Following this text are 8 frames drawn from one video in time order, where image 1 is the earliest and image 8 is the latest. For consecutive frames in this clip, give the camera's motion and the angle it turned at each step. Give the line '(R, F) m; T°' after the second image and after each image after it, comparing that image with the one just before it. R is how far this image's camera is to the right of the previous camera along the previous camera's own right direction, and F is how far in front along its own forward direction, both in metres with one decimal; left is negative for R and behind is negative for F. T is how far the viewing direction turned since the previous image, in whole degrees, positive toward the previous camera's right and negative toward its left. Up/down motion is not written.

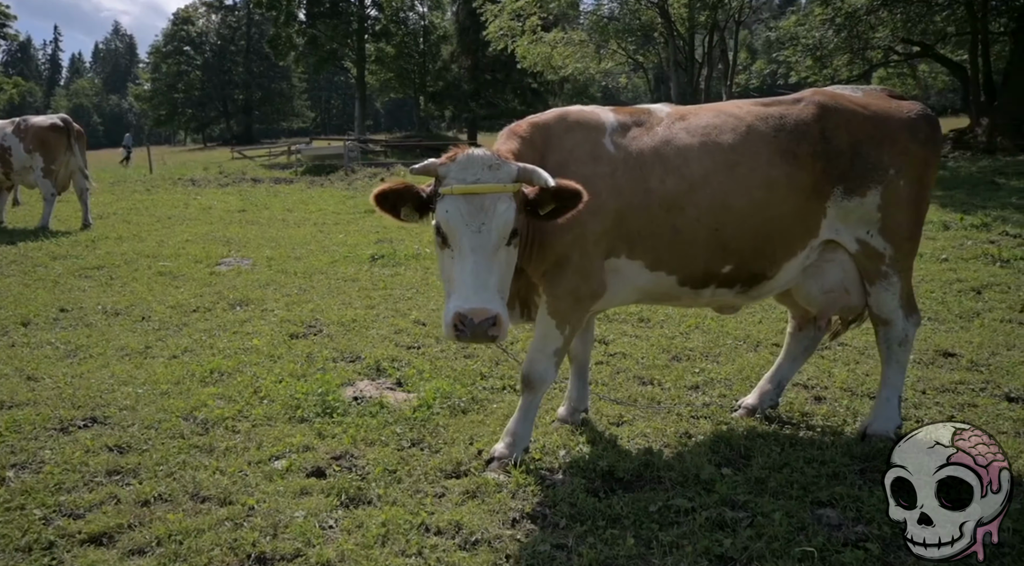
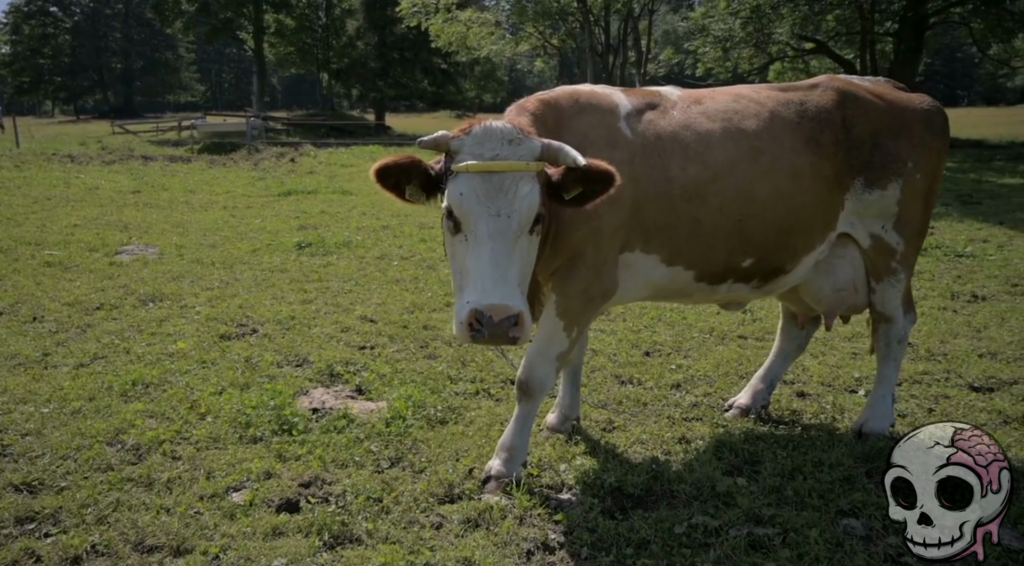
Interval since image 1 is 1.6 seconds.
(-0.7, +0.7) m; +9°
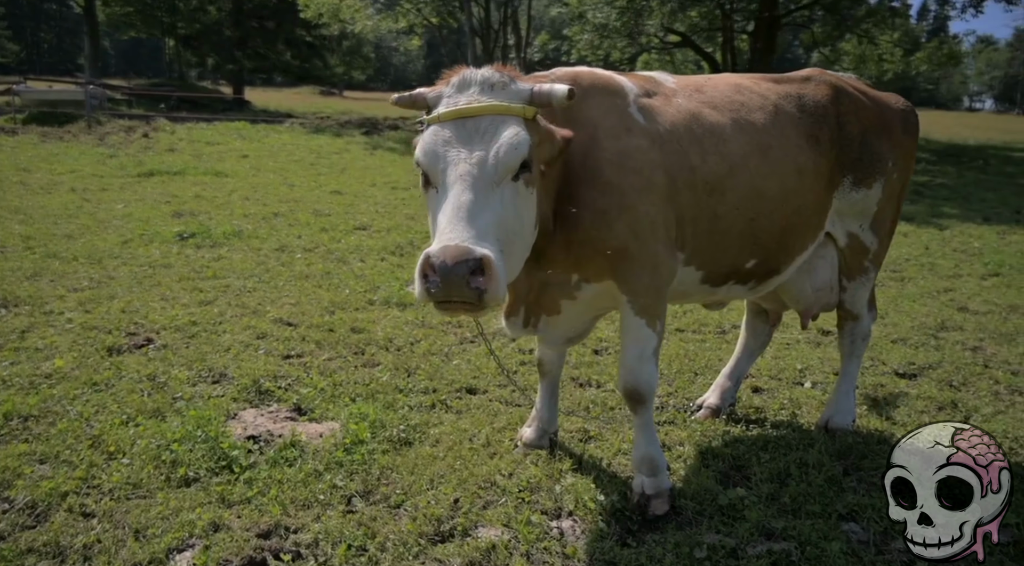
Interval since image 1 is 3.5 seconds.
(-0.9, +0.7) m; +12°
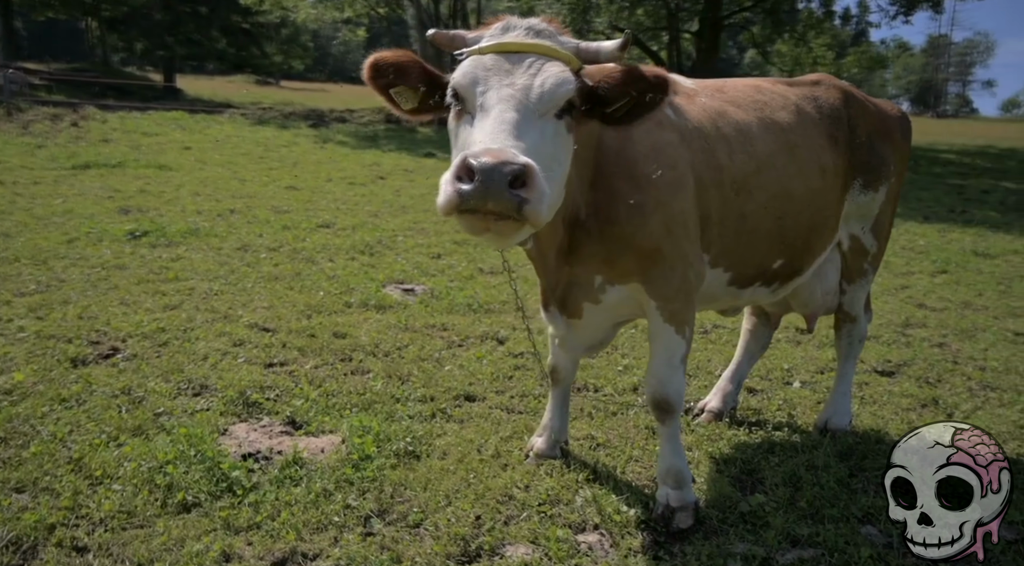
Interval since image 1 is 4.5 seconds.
(-0.6, +0.3) m; +6°
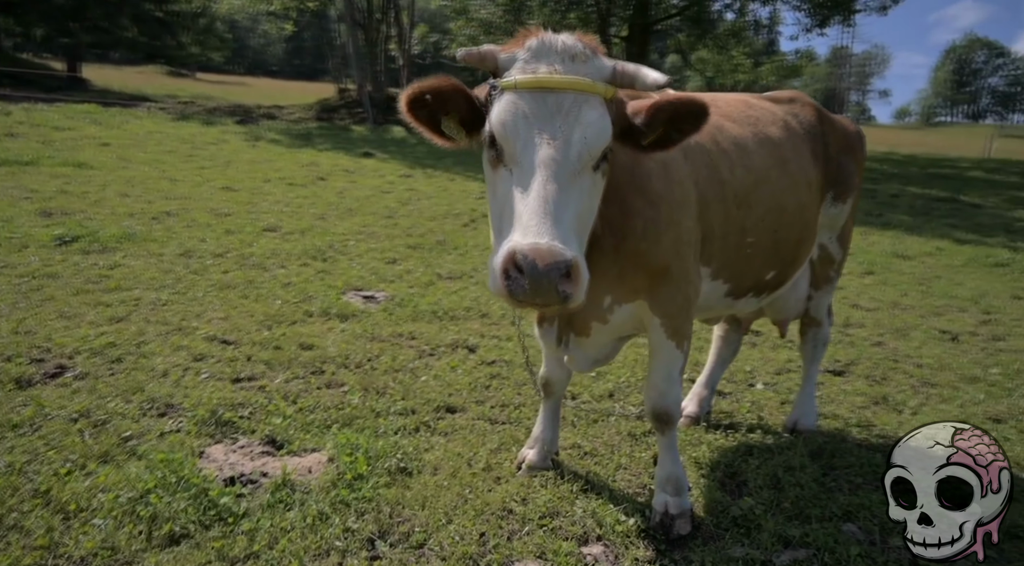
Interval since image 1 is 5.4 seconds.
(-0.5, +0.2) m; +7°
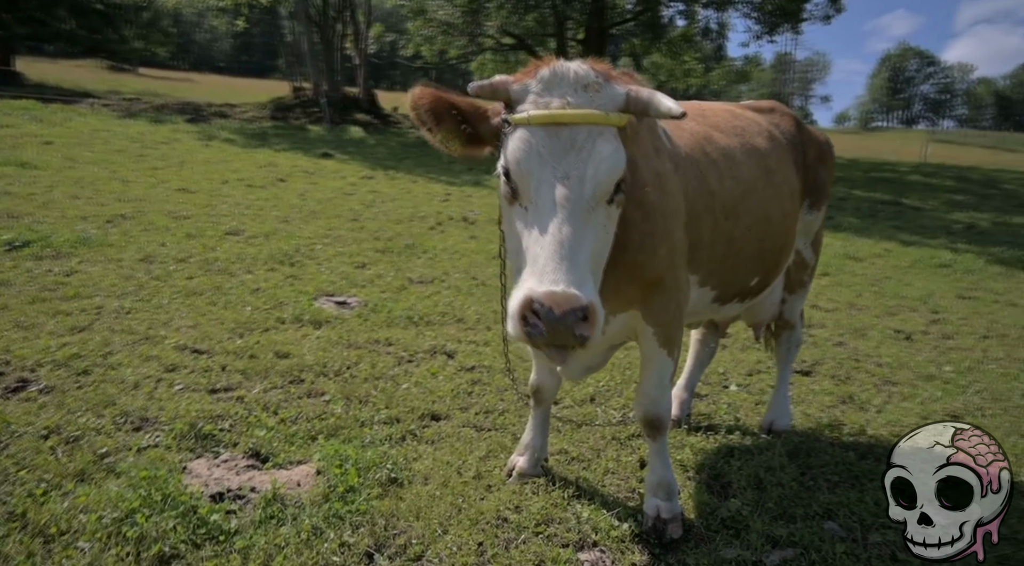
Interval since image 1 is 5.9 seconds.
(-0.3, +0.1) m; +4°
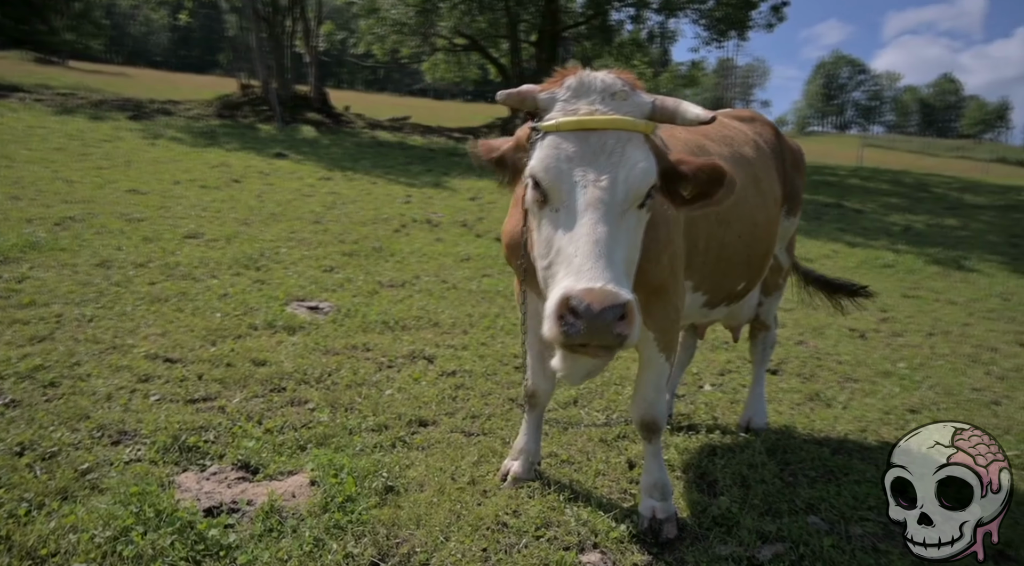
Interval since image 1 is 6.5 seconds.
(-0.3, +0.1) m; +4°
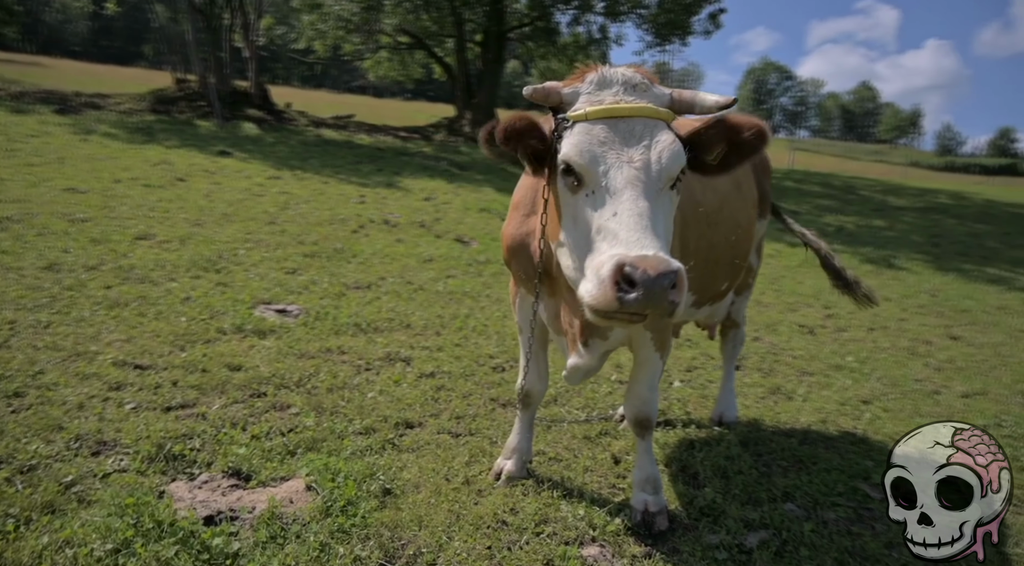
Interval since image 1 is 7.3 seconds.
(-0.3, 0.0) m; +5°
